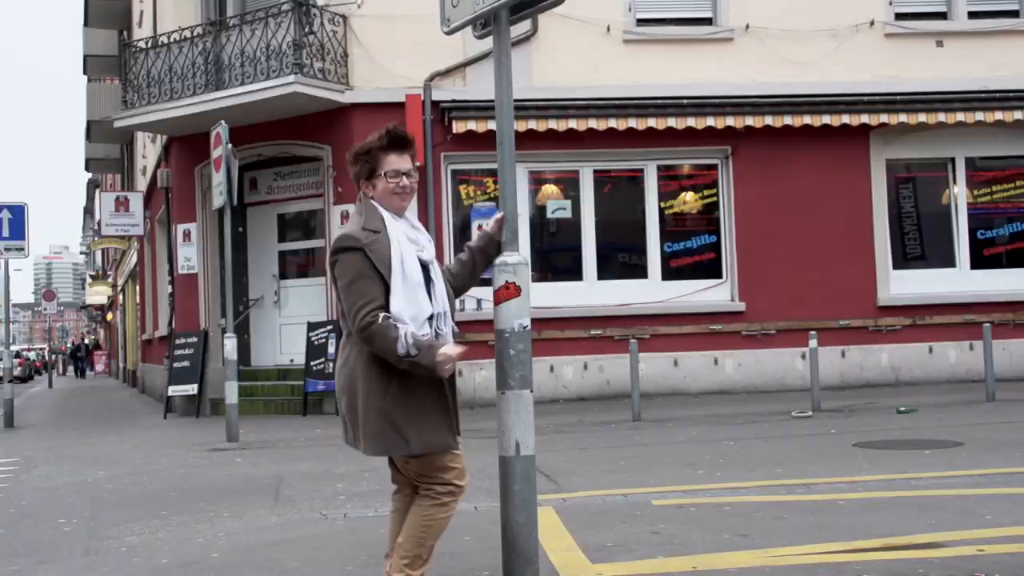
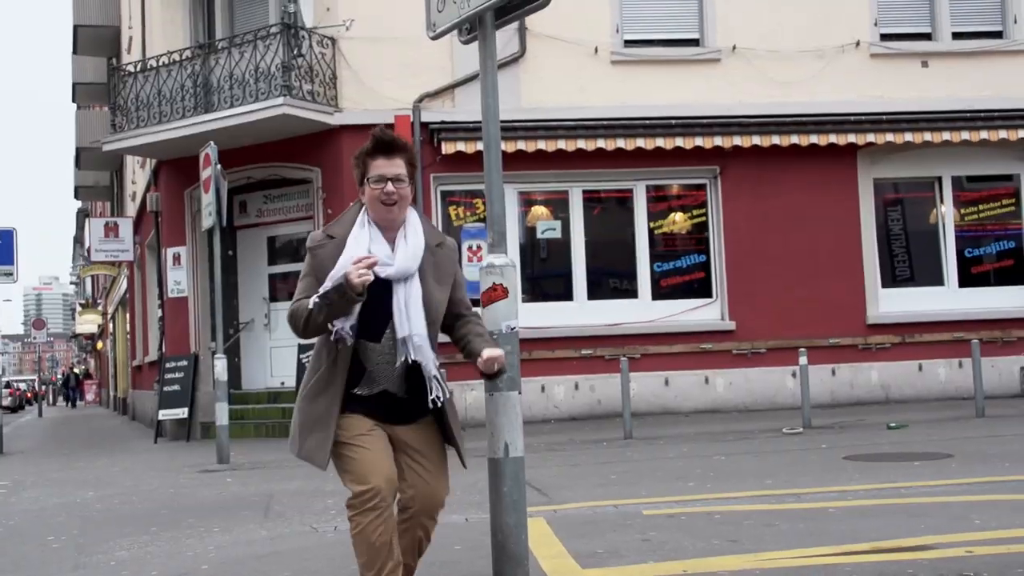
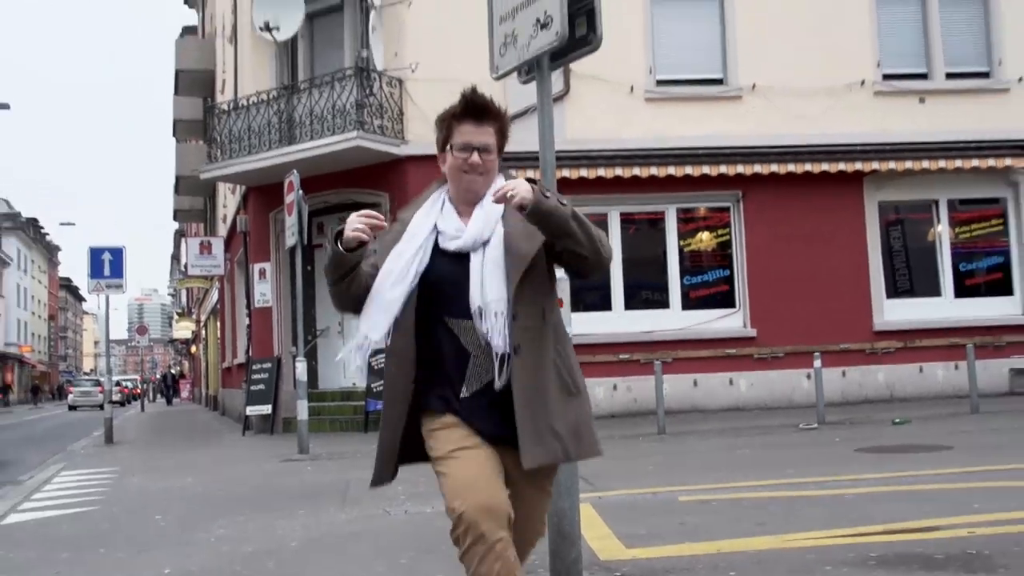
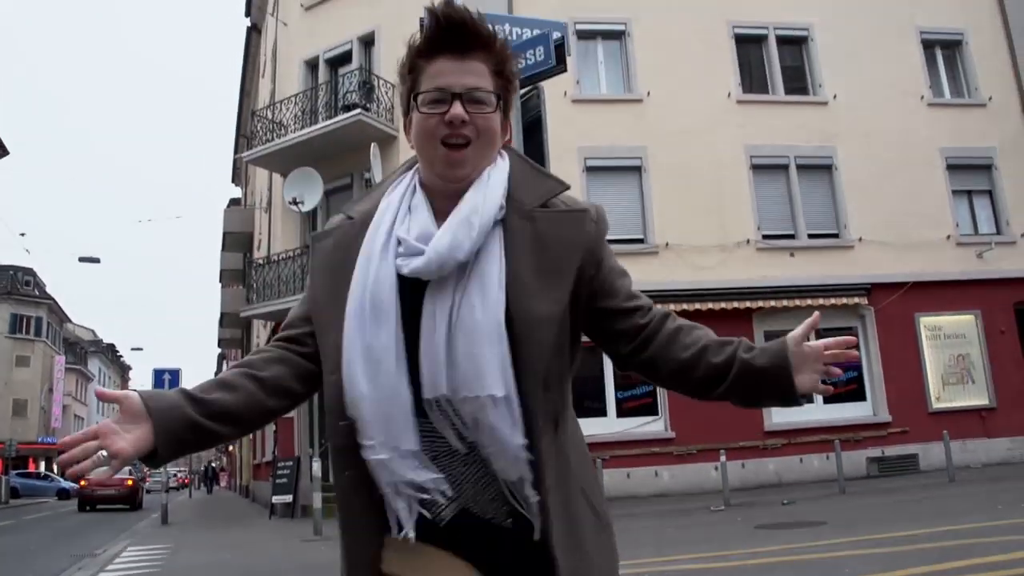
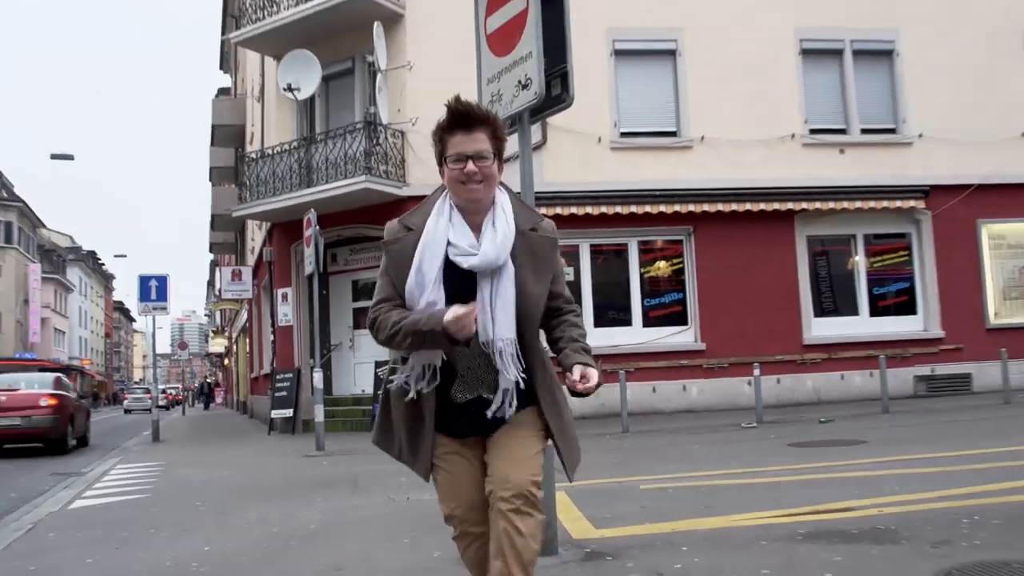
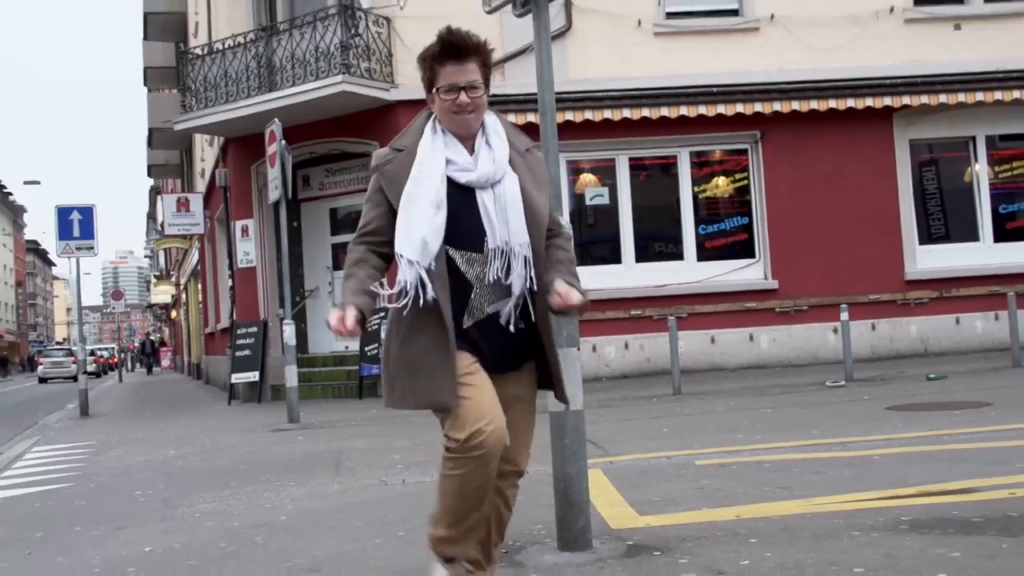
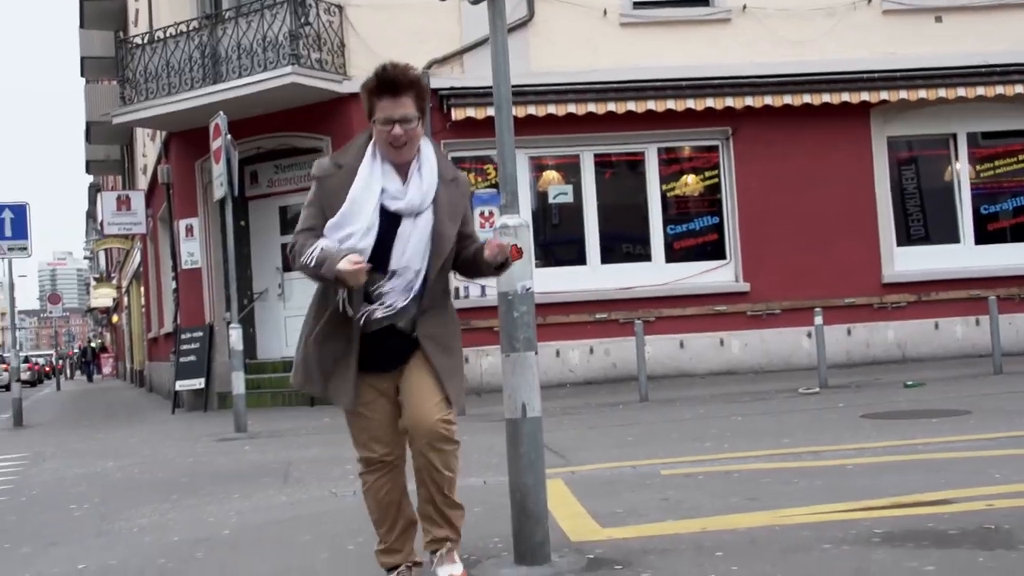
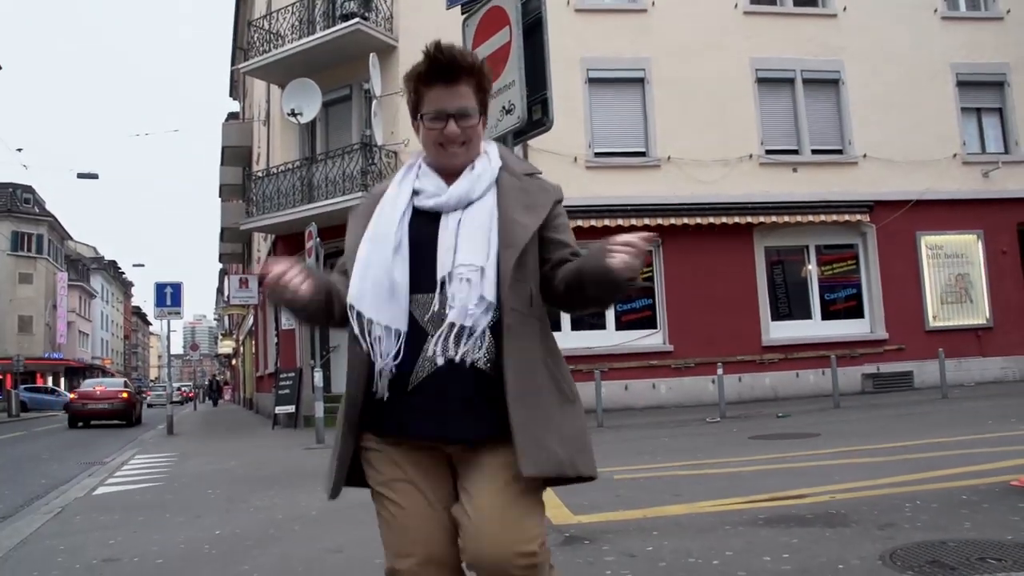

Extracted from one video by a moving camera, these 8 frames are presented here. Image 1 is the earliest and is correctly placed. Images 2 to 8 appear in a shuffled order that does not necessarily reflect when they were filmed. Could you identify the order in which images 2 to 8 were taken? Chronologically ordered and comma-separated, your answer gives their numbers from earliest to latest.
2, 7, 6, 3, 5, 8, 4
